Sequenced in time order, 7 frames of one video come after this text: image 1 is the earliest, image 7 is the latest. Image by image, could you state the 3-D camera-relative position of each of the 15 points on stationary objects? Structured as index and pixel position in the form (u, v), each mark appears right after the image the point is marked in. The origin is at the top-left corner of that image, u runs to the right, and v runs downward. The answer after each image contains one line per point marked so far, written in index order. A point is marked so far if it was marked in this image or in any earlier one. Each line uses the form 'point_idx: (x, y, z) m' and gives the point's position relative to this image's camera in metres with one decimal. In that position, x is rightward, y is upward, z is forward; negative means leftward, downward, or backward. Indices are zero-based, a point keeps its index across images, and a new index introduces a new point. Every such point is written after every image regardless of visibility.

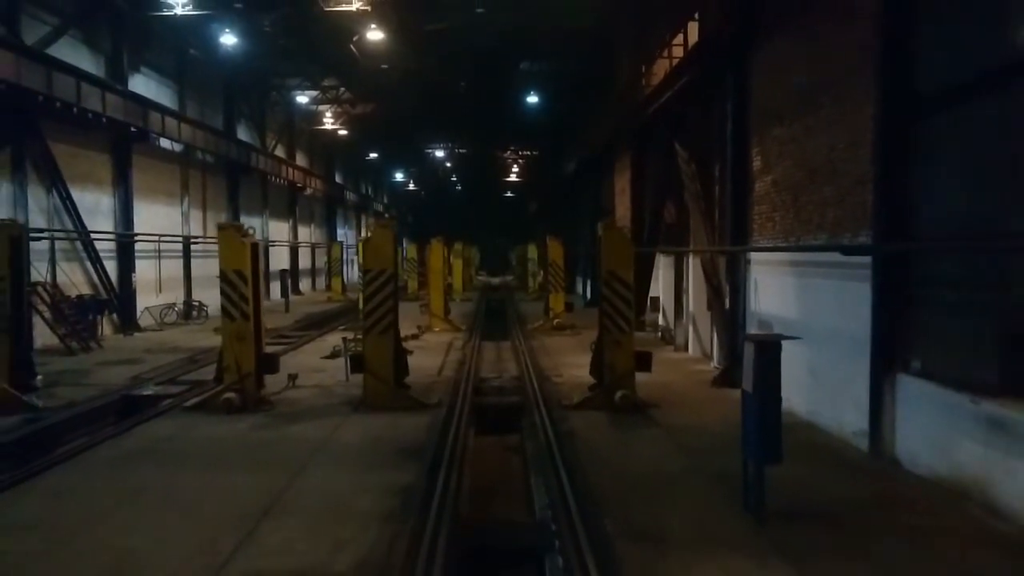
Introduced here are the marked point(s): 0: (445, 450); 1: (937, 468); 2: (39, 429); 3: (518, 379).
0: (-0.6, -1.5, +8.0) m
1: (+3.1, -1.3, +6.3) m
2: (-4.8, -1.4, +8.9) m
3: (+0.1, -1.3, +12.6) m
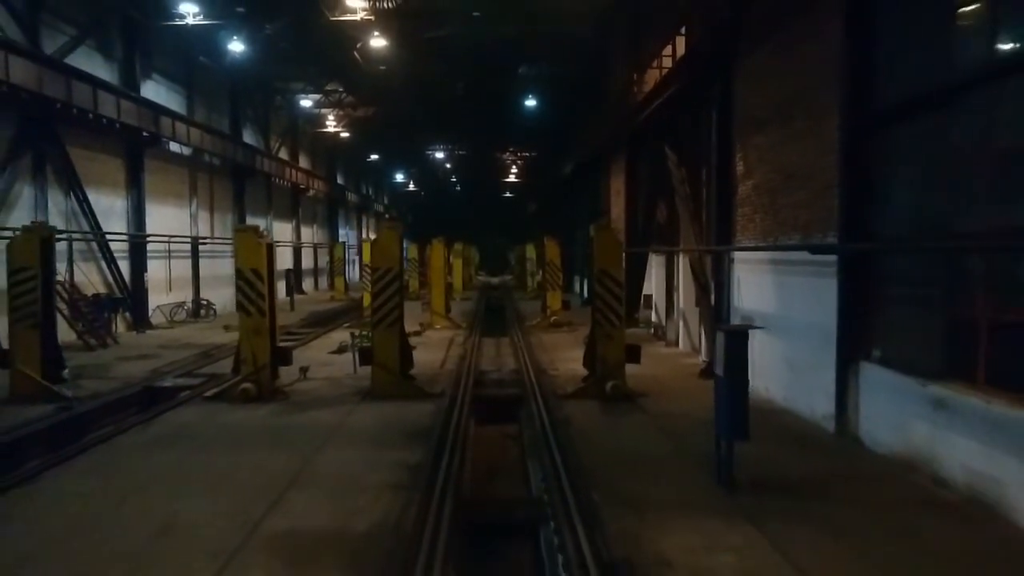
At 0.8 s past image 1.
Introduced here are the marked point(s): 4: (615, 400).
0: (-0.6, -1.5, +8.7) m
1: (+3.1, -1.3, +6.9) m
2: (-4.8, -1.4, +9.6) m
3: (+0.1, -1.3, +13.3) m
4: (+1.2, -1.3, +10.3) m
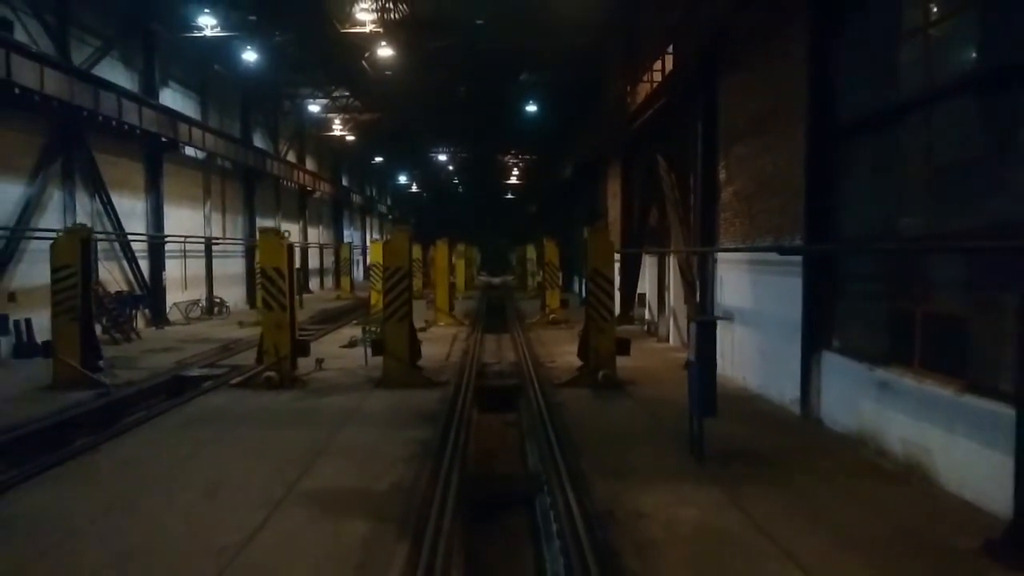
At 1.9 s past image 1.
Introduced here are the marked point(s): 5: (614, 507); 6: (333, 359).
0: (-0.6, -1.4, +9.6) m
1: (+3.0, -1.2, +7.9) m
2: (-4.8, -1.4, +10.5) m
3: (+0.1, -1.2, +14.2) m
4: (+1.2, -1.3, +11.3) m
5: (+0.7, -1.5, +6.2) m
6: (-2.8, -1.1, +13.6) m
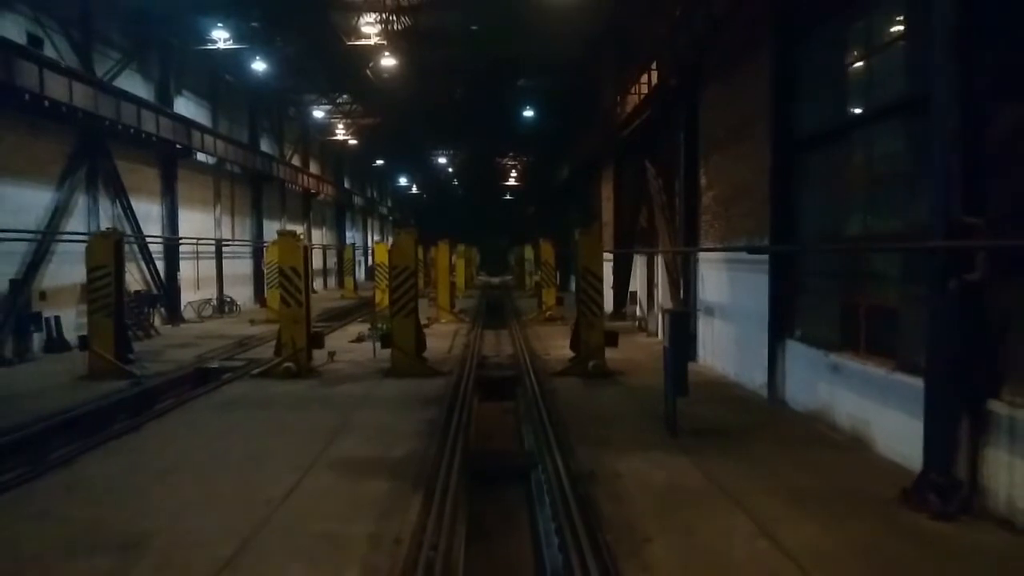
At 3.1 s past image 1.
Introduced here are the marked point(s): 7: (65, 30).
0: (-0.7, -1.4, +10.6) m
1: (+3.0, -1.2, +8.9) m
2: (-4.9, -1.3, +11.6) m
3: (0.0, -1.2, +15.2) m
4: (+1.2, -1.3, +12.3) m
5: (+0.7, -1.5, +7.2) m
6: (-2.8, -1.1, +14.6) m
7: (-8.3, +4.8, +16.3) m
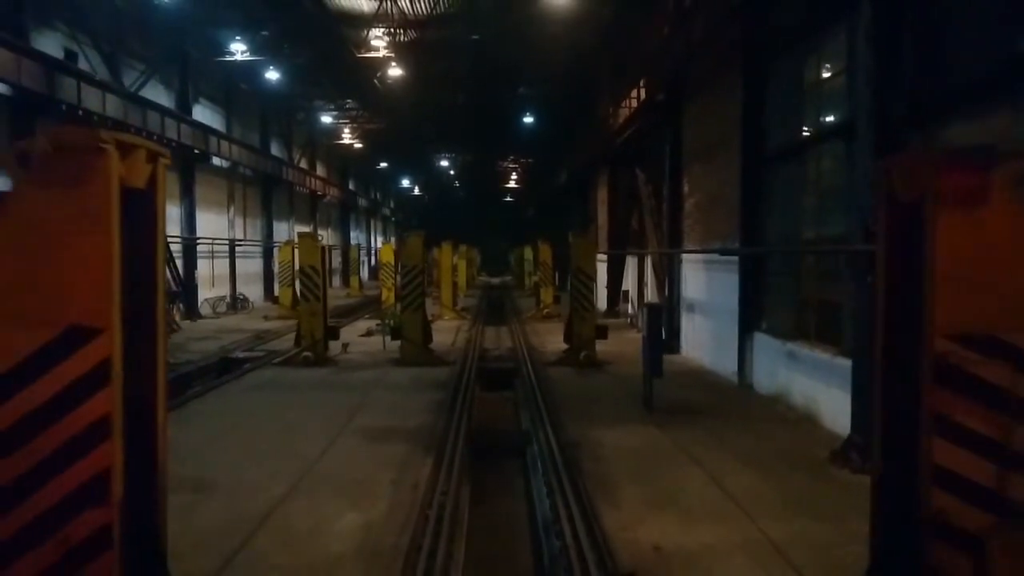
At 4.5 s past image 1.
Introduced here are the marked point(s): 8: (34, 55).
0: (-0.7, -1.3, +11.9) m
1: (+3.0, -1.2, +10.1) m
2: (-4.9, -1.3, +12.8) m
3: (0.0, -1.2, +16.4) m
4: (+1.2, -1.2, +13.5) m
5: (+0.7, -1.5, +8.4) m
6: (-2.8, -1.0, +15.9) m
7: (-8.3, +4.9, +17.5) m
8: (-7.6, +3.7, +14.0) m
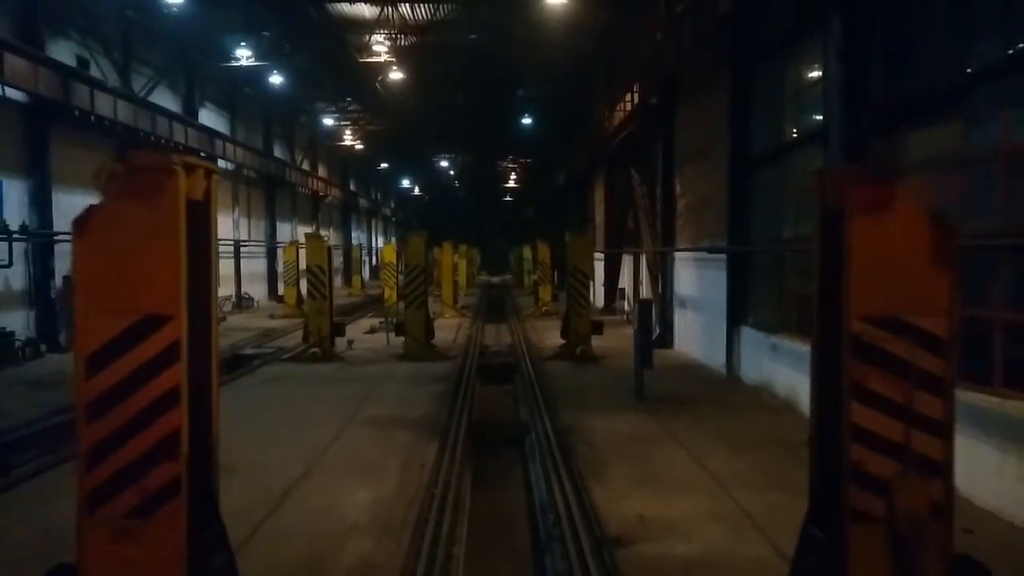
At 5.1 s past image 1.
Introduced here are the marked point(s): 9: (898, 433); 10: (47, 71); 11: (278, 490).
0: (-0.7, -1.3, +12.4) m
1: (+3.0, -1.1, +10.7) m
2: (-4.9, -1.3, +13.3) m
3: (0.0, -1.1, +17.0) m
4: (+1.2, -1.2, +14.1) m
5: (+0.7, -1.4, +8.9) m
6: (-2.8, -1.0, +16.4) m
7: (-8.3, +4.9, +18.0) m
8: (-7.7, +3.7, +14.5) m
9: (+1.4, -0.5, +3.1) m
10: (-7.7, +3.6, +14.4) m
11: (-1.7, -1.5, +6.5) m
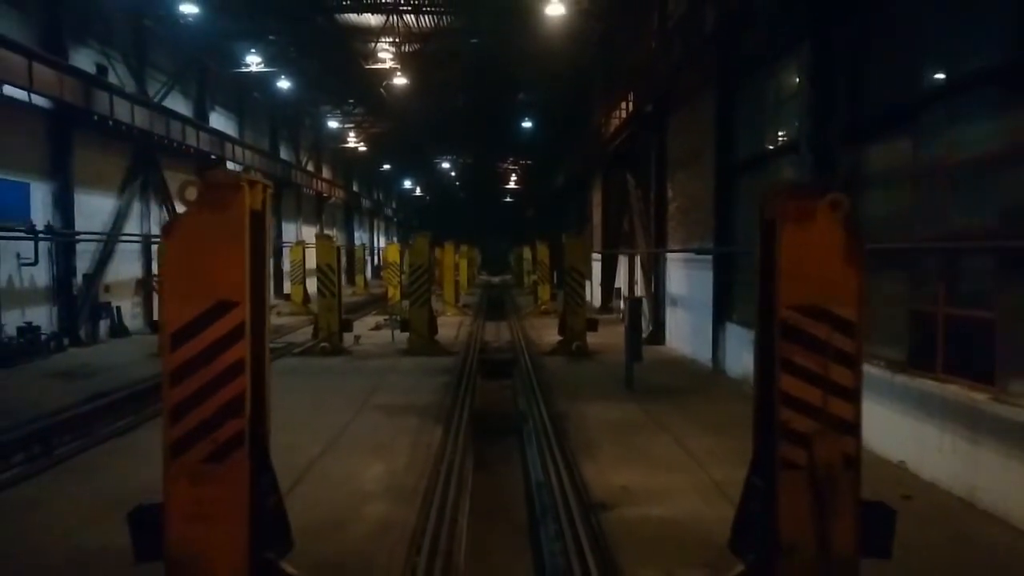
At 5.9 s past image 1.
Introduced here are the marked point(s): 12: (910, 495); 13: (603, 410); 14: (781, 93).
0: (-0.7, -1.3, +13.2) m
1: (+3.0, -1.1, +11.4) m
2: (-4.9, -1.2, +14.1) m
3: (0.0, -1.1, +17.7) m
4: (+1.1, -1.2, +14.8) m
5: (+0.6, -1.4, +9.7) m
6: (-2.9, -1.0, +17.2) m
7: (-8.3, +4.9, +18.8) m
8: (-7.7, +3.8, +15.3) m
9: (+1.4, -0.5, +3.9) m
10: (-7.7, +3.6, +15.2) m
11: (-1.8, -1.5, +7.3) m
12: (+2.8, -1.5, +6.1) m
13: (+1.0, -1.4, +9.7) m
14: (+3.2, +2.3, +10.3) m
